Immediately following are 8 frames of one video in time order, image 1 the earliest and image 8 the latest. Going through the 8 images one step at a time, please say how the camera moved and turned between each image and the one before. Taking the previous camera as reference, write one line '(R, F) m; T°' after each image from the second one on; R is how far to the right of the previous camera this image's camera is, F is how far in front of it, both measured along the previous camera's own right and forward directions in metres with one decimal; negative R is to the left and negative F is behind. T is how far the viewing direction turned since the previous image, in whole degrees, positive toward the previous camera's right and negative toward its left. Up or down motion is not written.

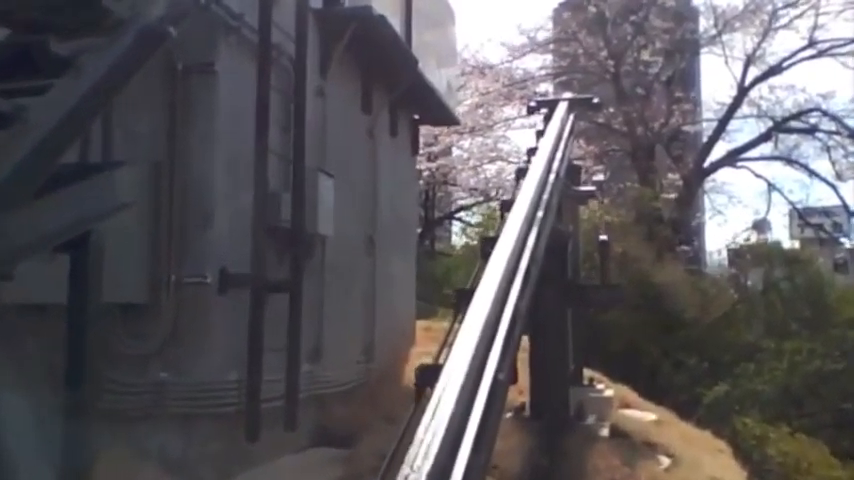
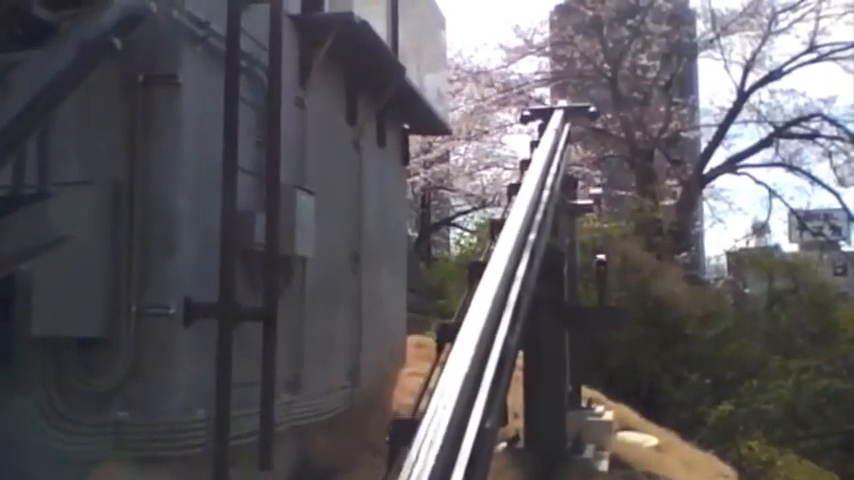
(+0.1, +0.4) m; 0°
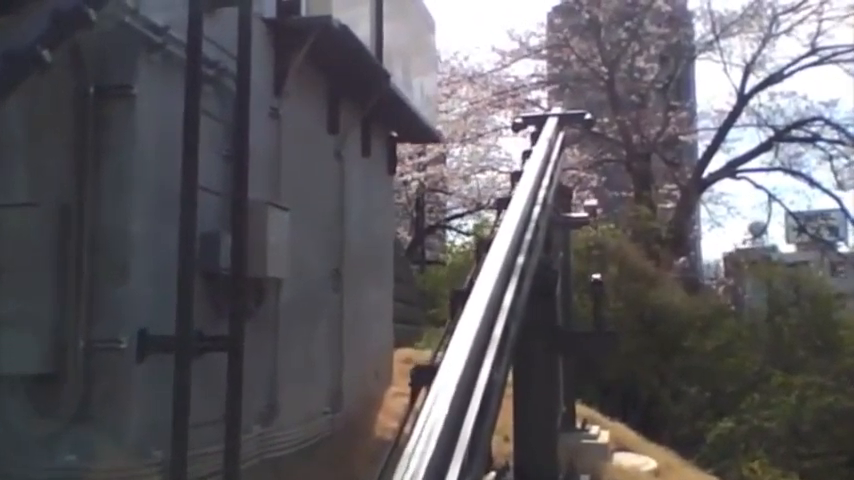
(+0.1, +0.4) m; 0°
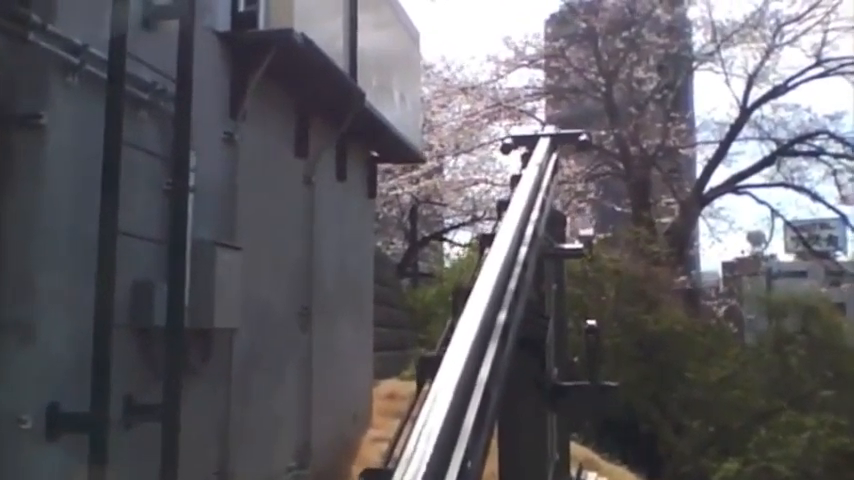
(+0.1, +0.6) m; 0°
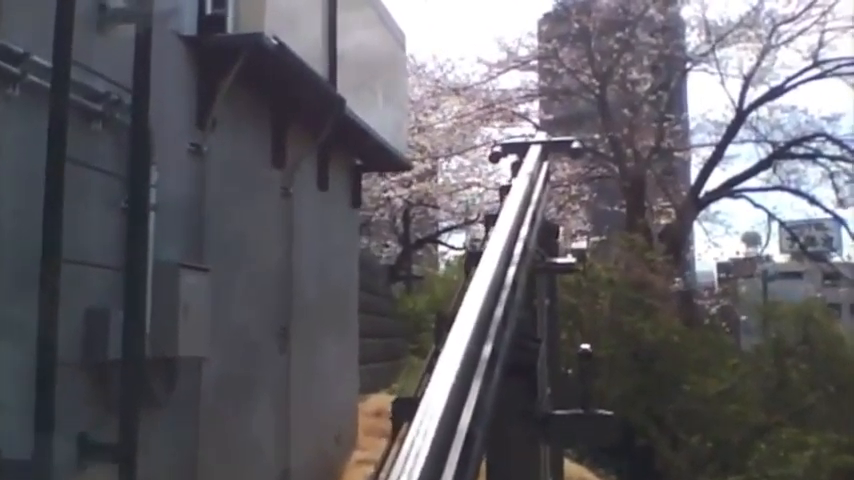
(+0.1, +0.3) m; 0°
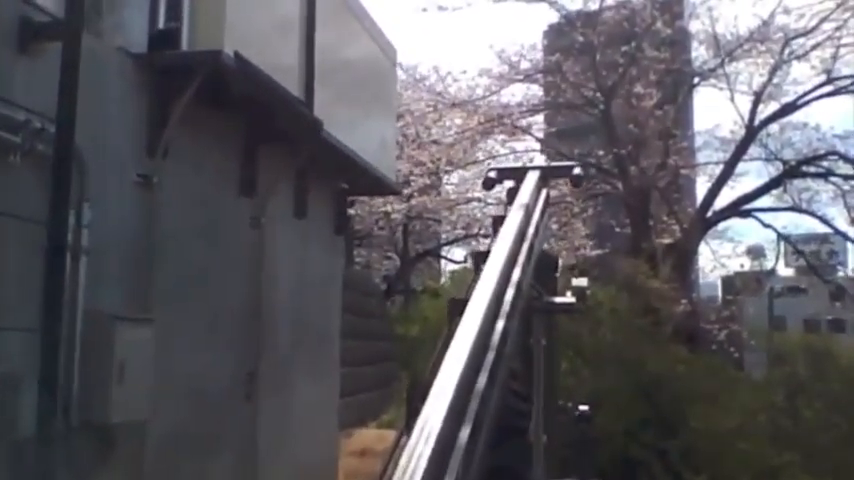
(+0.1, +0.5) m; 0°
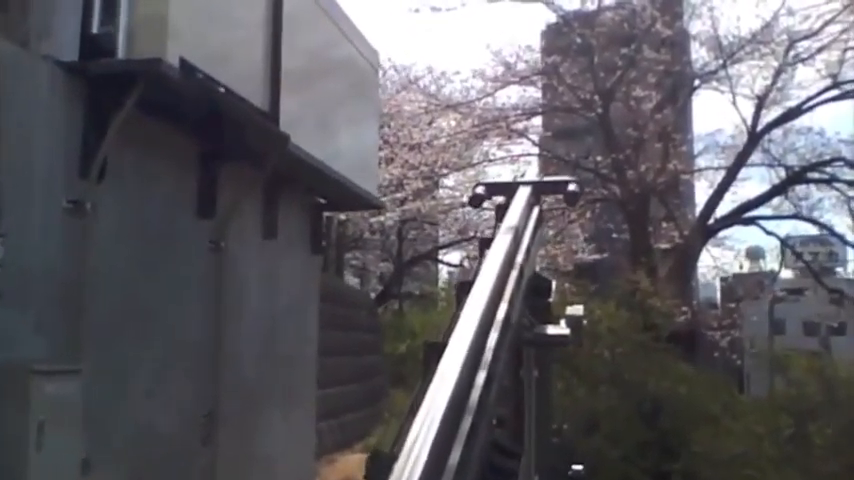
(+0.1, +0.5) m; 0°
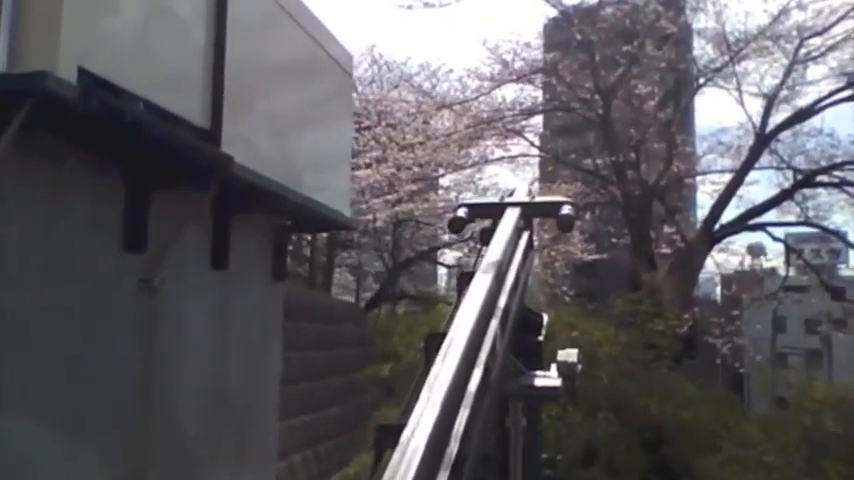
(+0.1, +0.7) m; 0°
